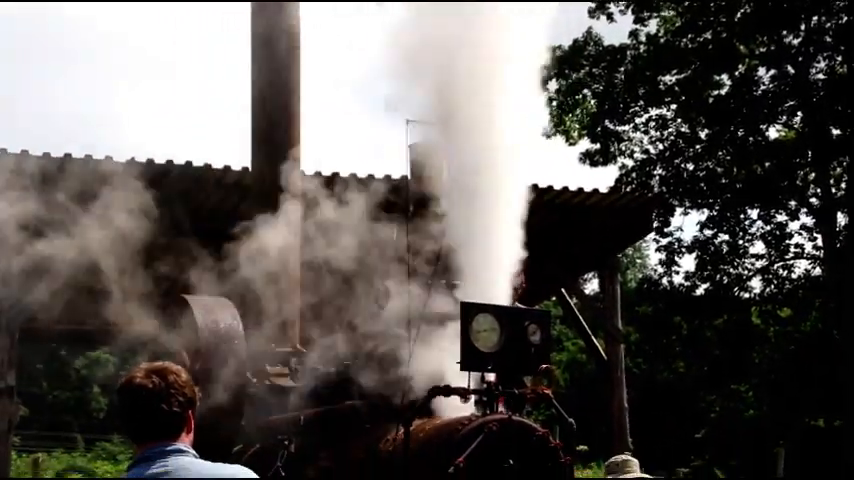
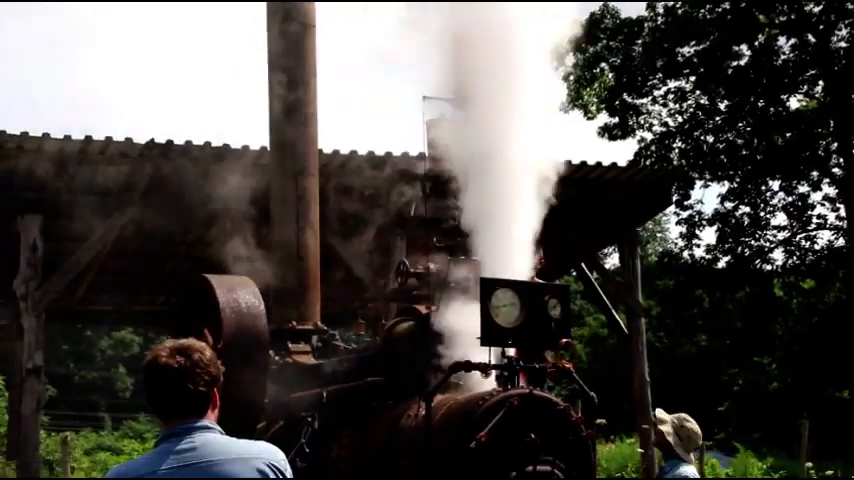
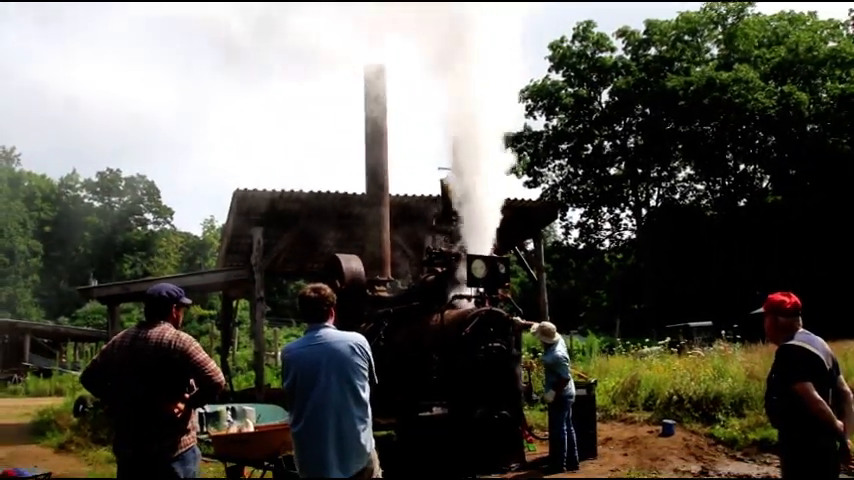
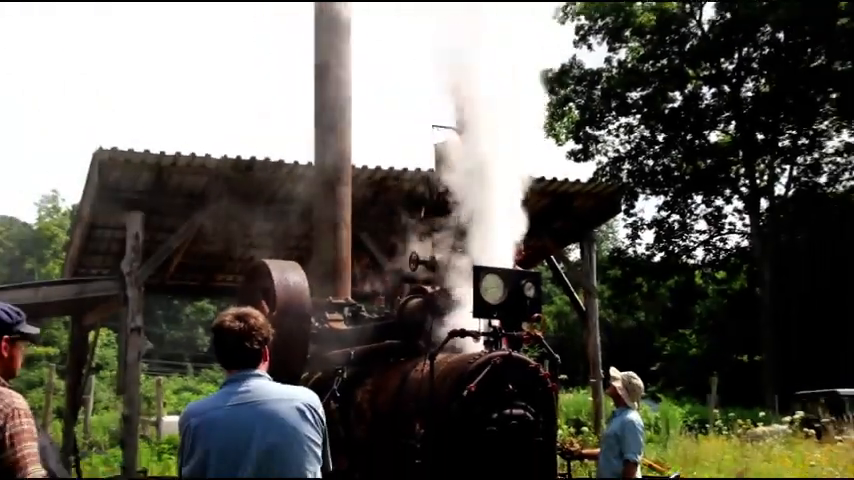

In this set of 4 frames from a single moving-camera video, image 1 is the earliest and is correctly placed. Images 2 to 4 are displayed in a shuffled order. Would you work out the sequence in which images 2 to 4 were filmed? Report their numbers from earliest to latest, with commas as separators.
2, 4, 3
